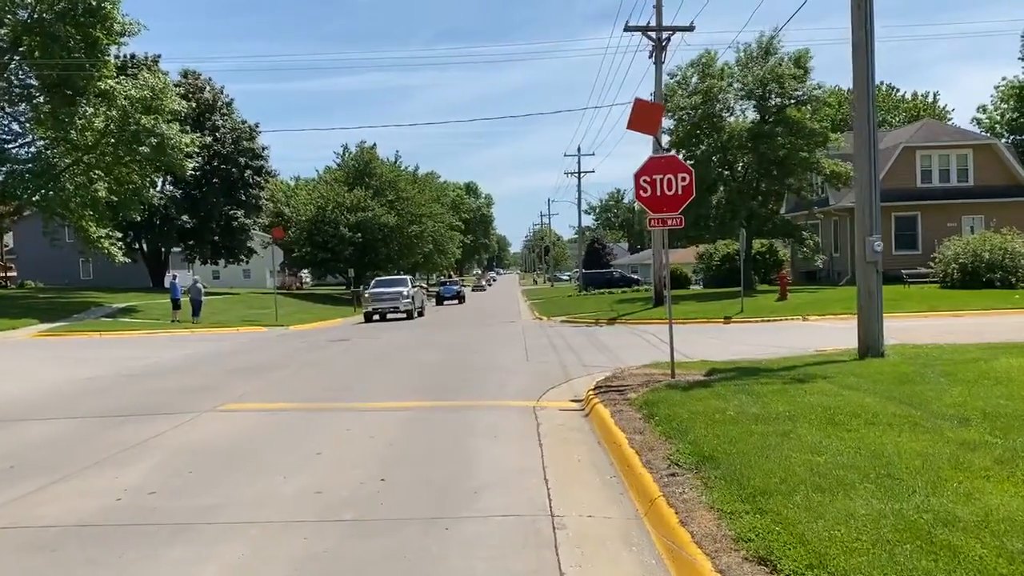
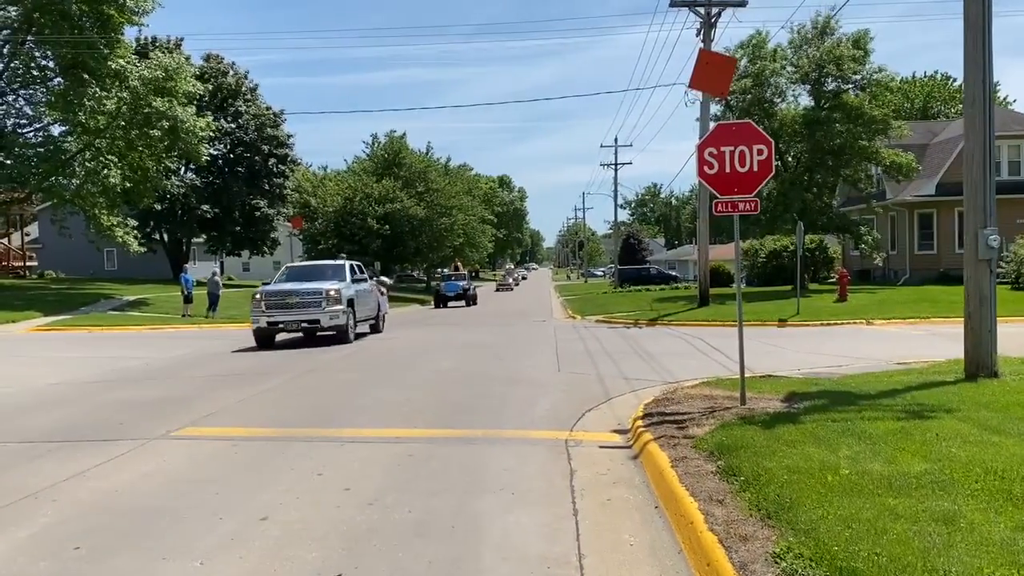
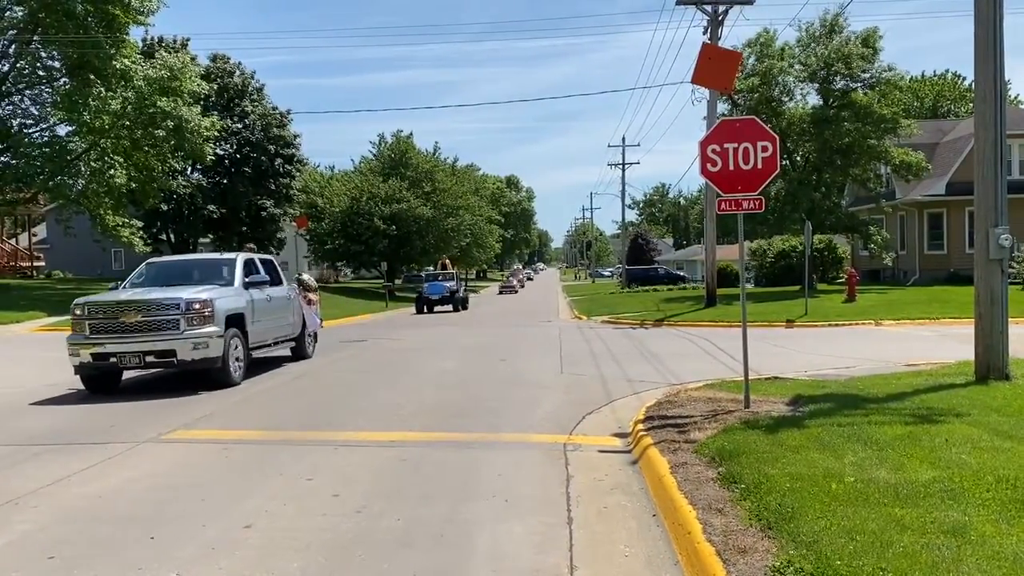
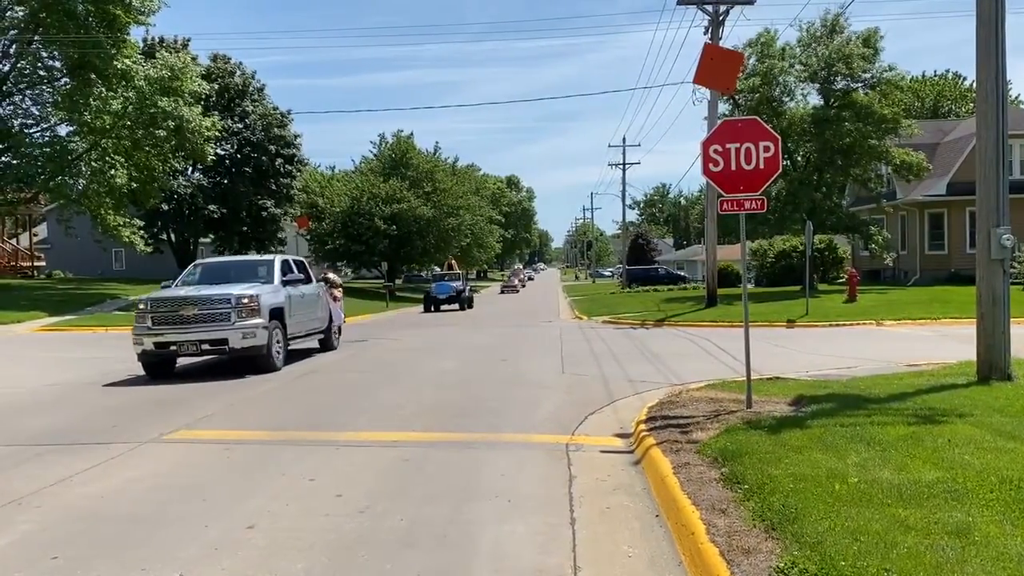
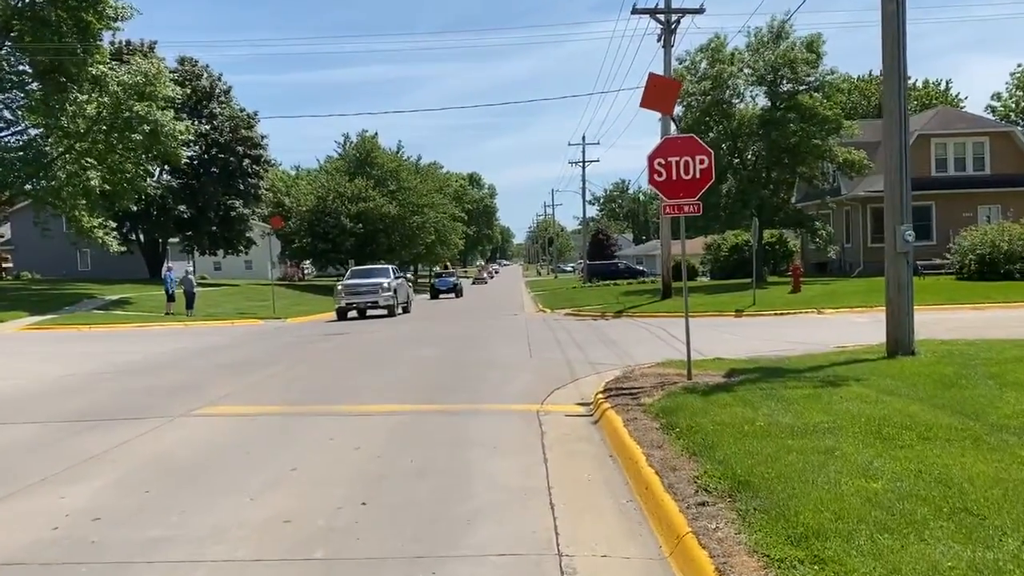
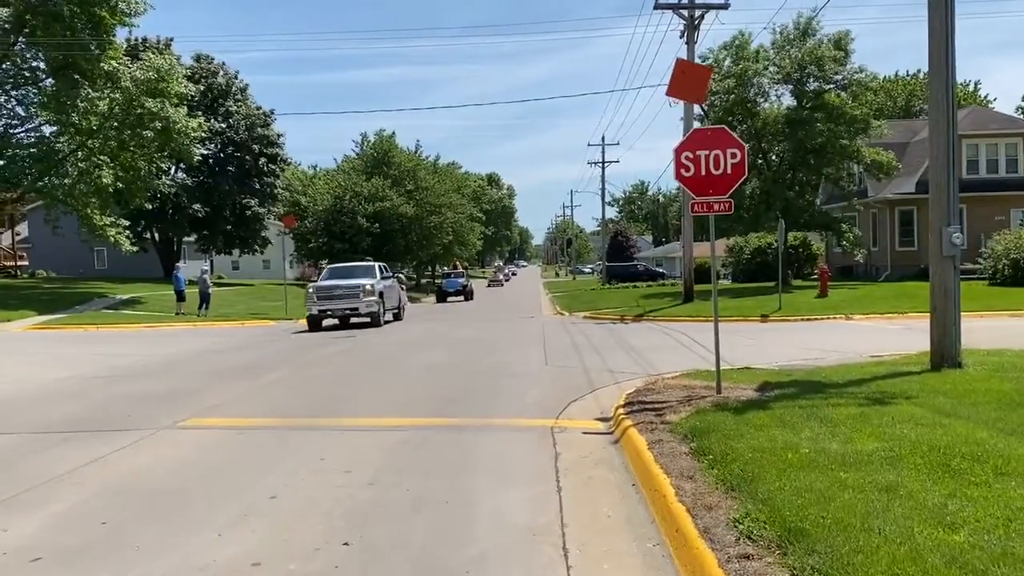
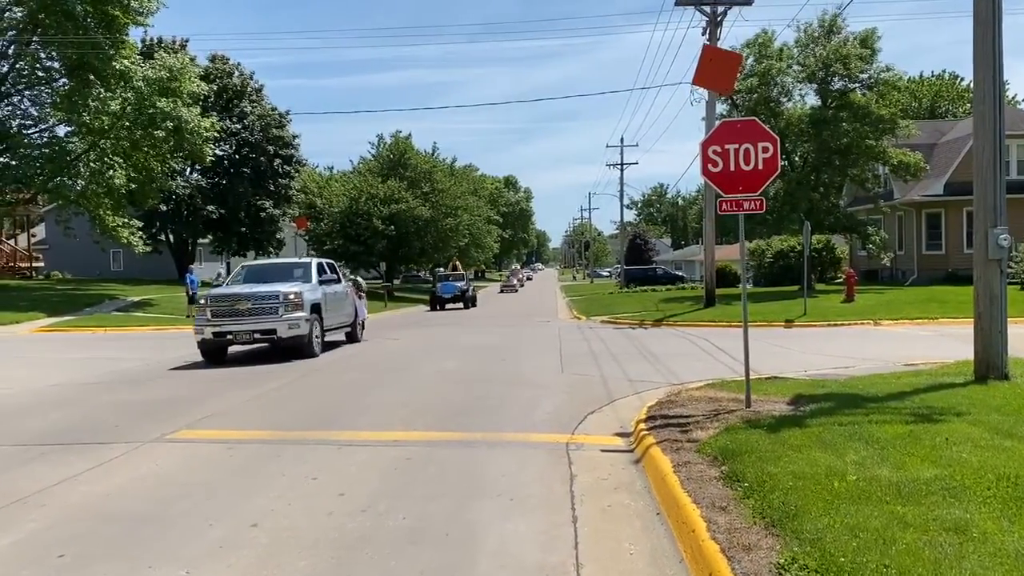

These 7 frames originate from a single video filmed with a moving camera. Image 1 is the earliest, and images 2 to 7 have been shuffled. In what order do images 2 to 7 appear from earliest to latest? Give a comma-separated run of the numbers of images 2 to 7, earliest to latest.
5, 6, 2, 7, 4, 3
